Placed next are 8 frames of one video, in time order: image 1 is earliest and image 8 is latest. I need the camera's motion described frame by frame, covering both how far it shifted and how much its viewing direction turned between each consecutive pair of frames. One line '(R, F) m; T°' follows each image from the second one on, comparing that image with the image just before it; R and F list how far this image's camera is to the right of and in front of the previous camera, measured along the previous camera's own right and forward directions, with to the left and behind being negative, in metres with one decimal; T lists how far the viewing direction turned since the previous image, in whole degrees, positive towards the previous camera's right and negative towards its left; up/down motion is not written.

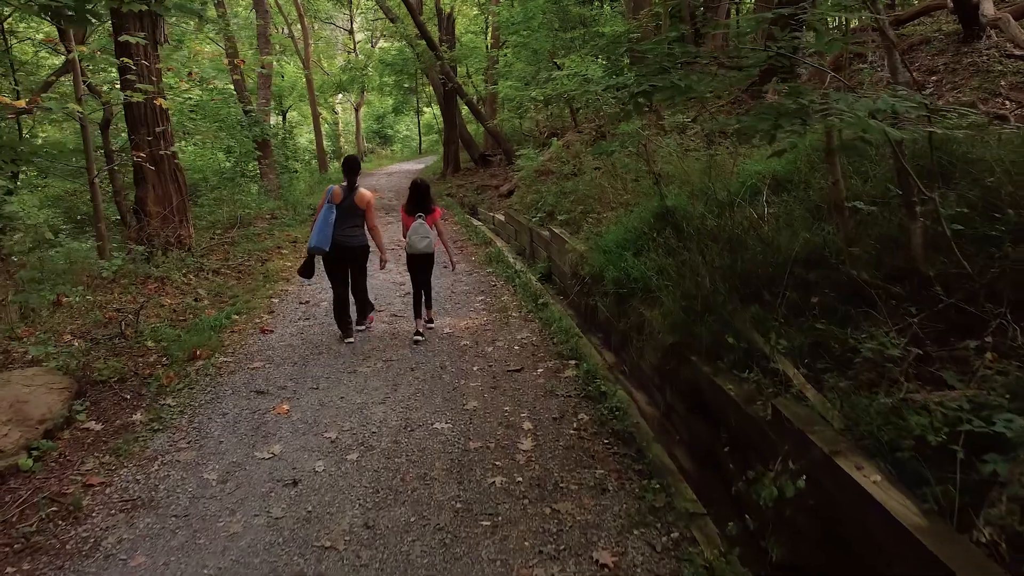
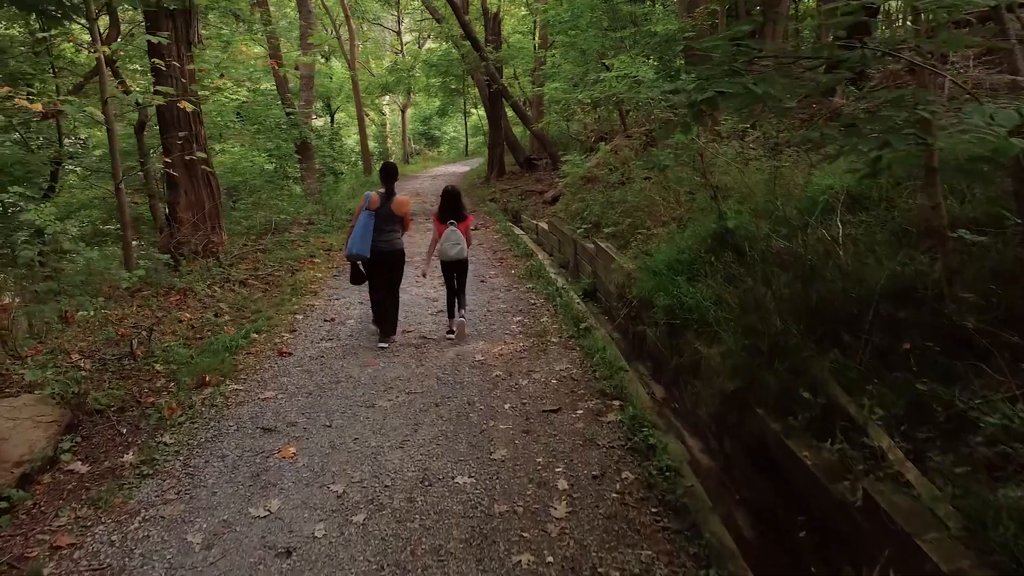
(0.0, +0.5) m; -3°
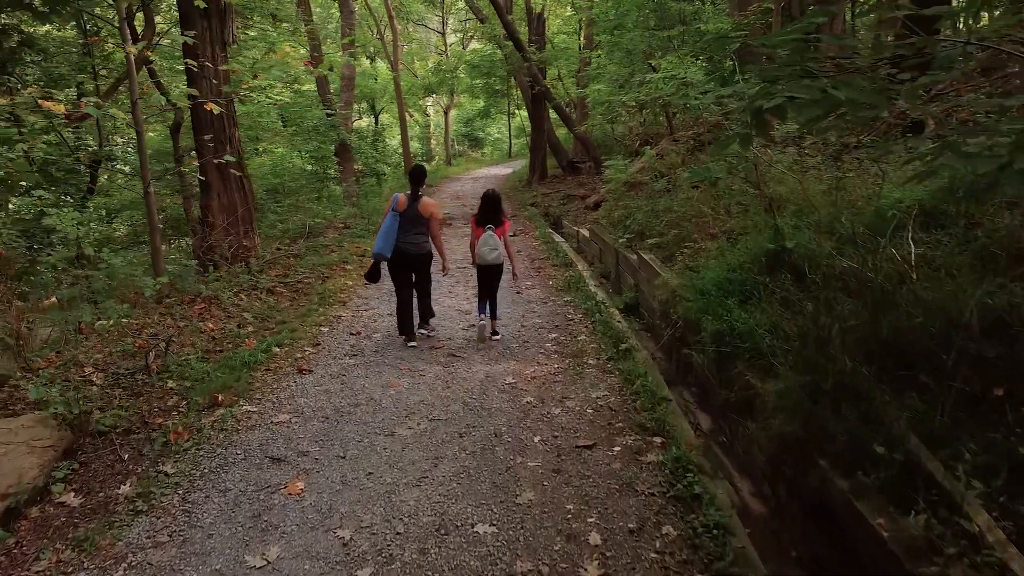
(+0.1, +0.4) m; -3°
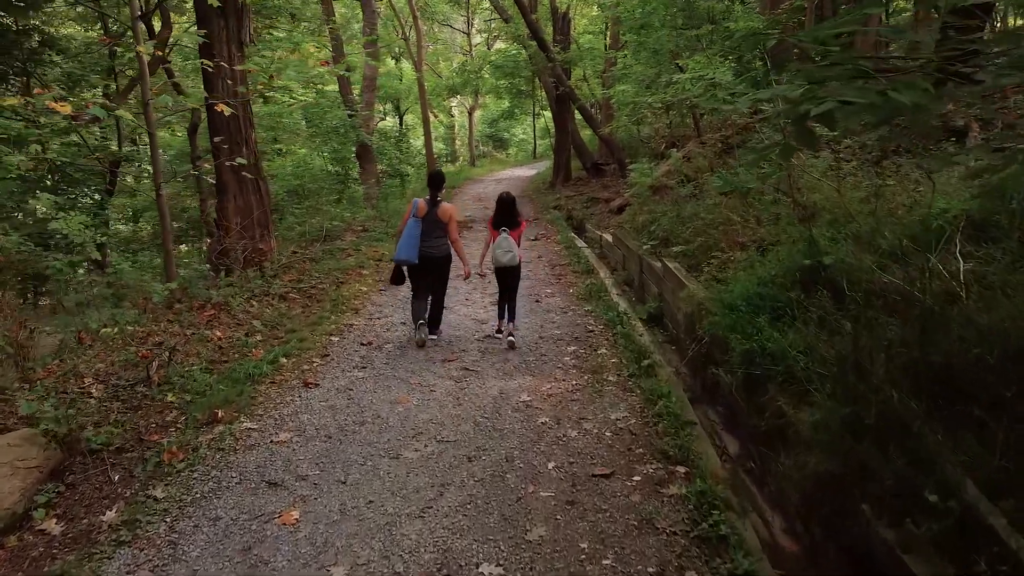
(+0.1, +0.3) m; -2°
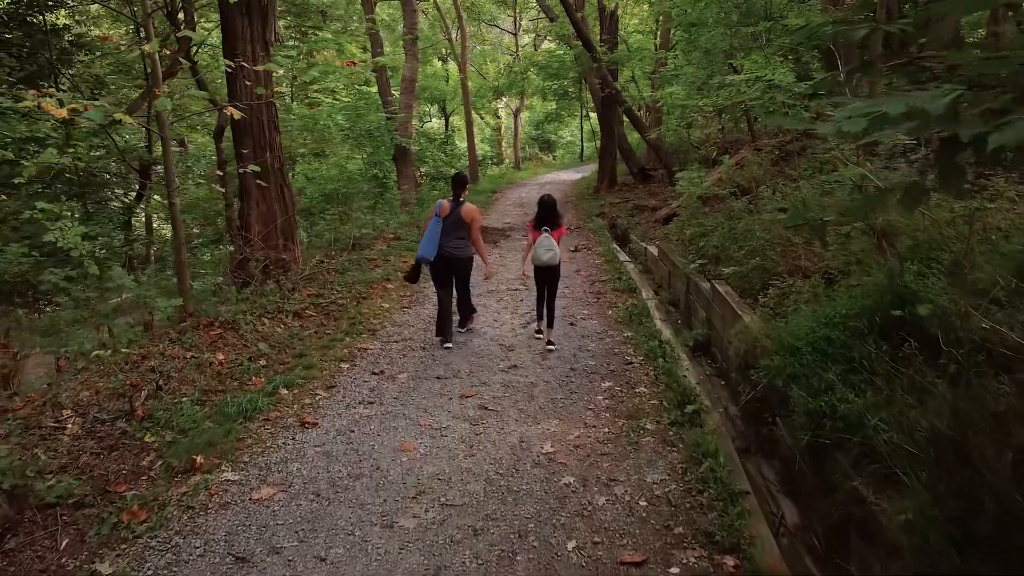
(+0.1, +0.6) m; -3°
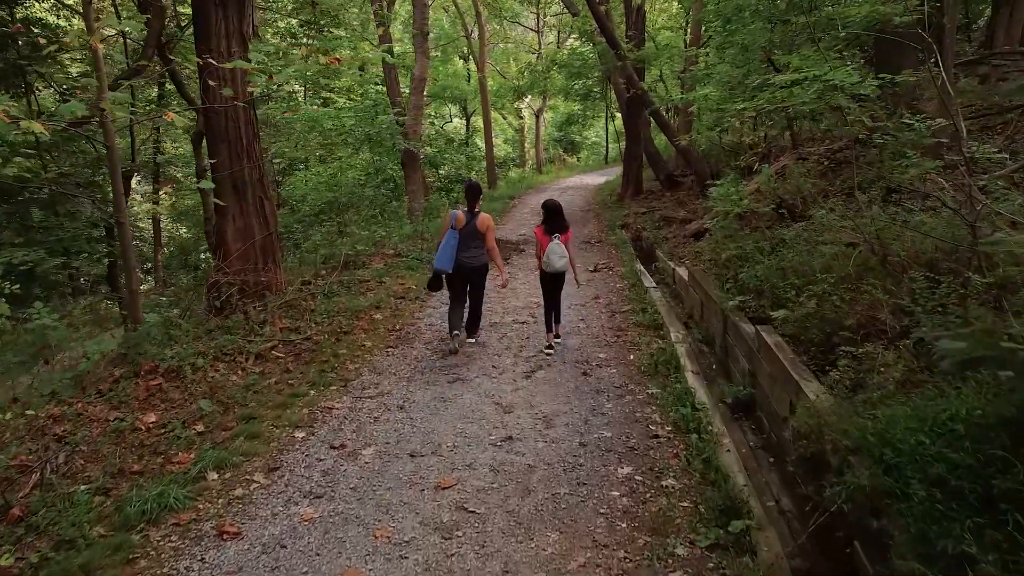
(+0.2, +1.1) m; -2°
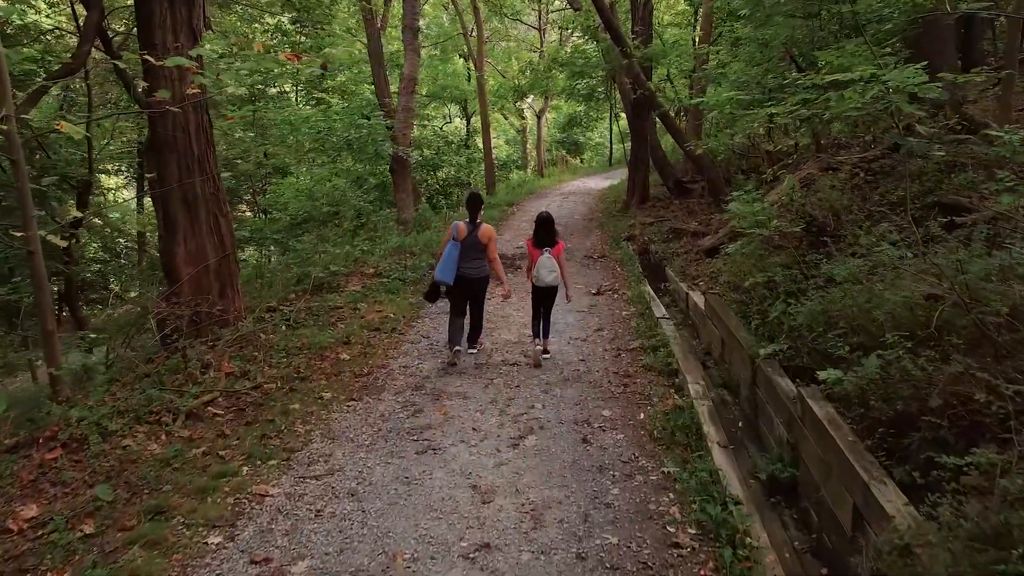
(+0.1, +1.0) m; 0°
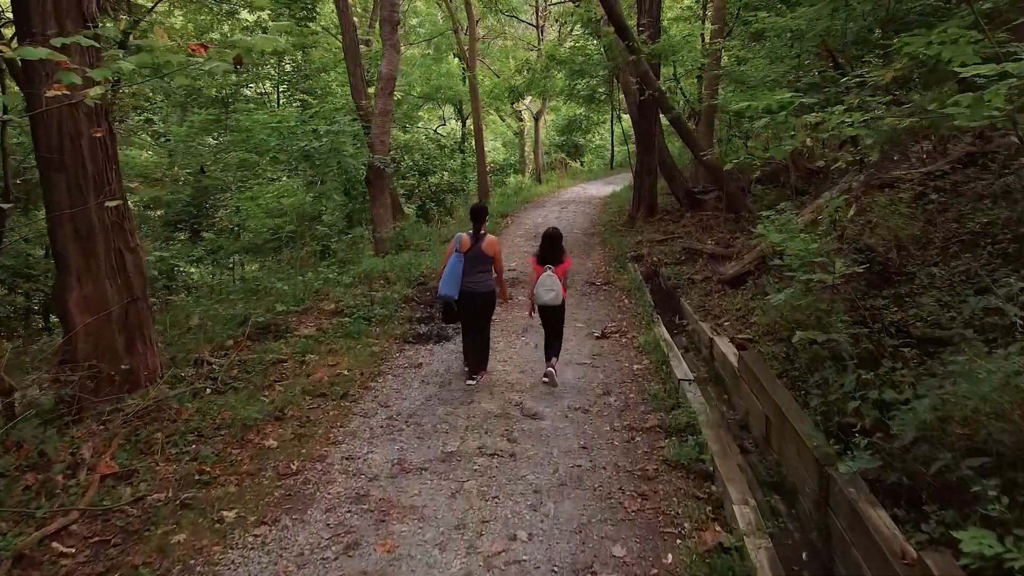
(+0.1, +1.5) m; 0°
